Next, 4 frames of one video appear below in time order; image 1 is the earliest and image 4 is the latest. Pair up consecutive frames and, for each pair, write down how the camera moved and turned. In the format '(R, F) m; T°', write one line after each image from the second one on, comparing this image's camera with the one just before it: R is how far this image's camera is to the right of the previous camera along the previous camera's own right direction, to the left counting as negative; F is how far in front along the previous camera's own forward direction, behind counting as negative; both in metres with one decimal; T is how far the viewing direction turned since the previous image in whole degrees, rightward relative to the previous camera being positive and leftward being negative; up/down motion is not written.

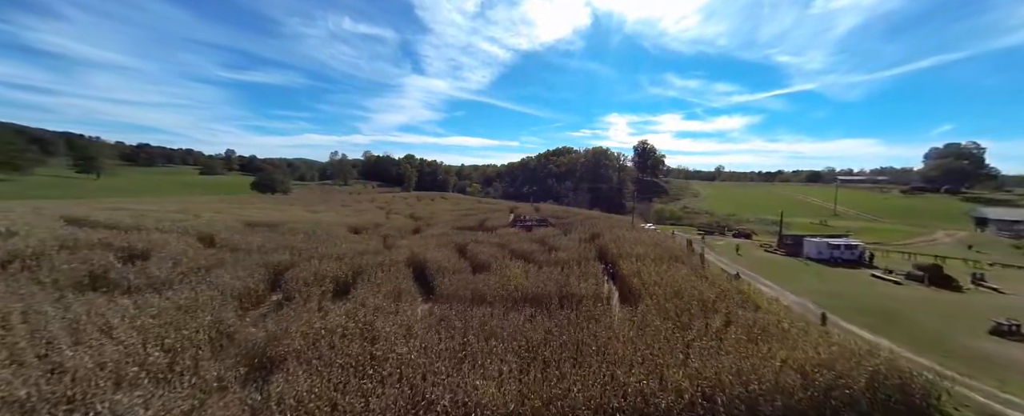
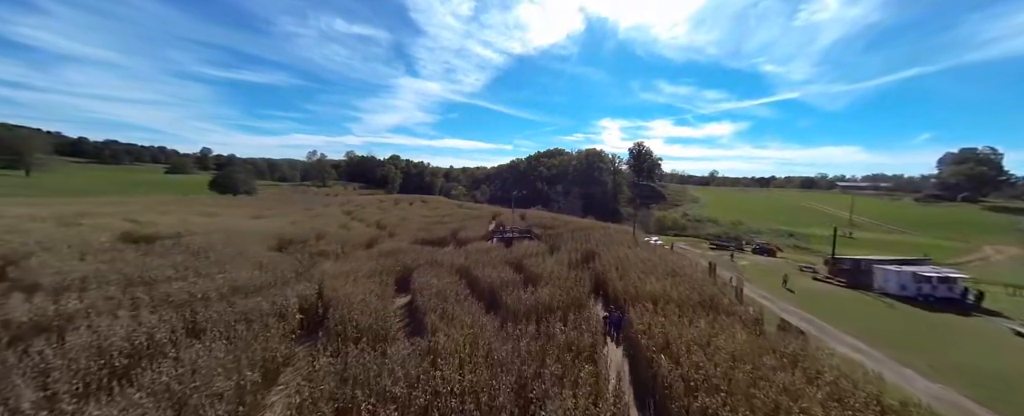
(+1.1, +4.5) m; +1°
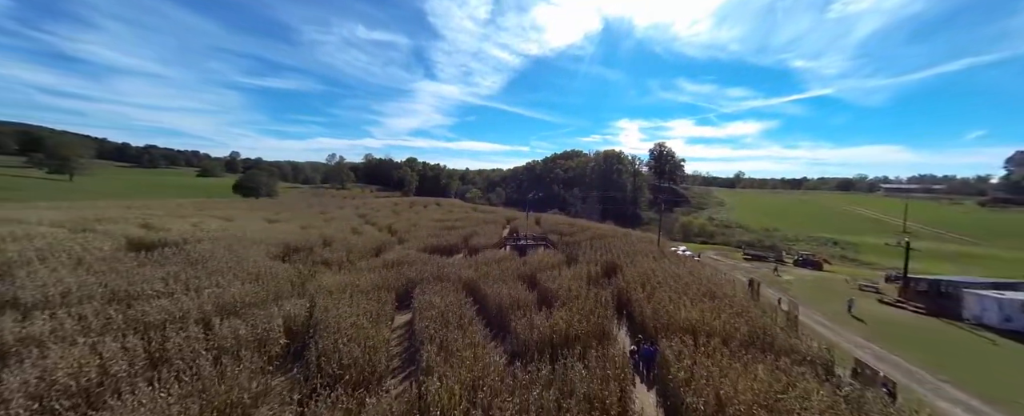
(+0.1, +1.3) m; -3°
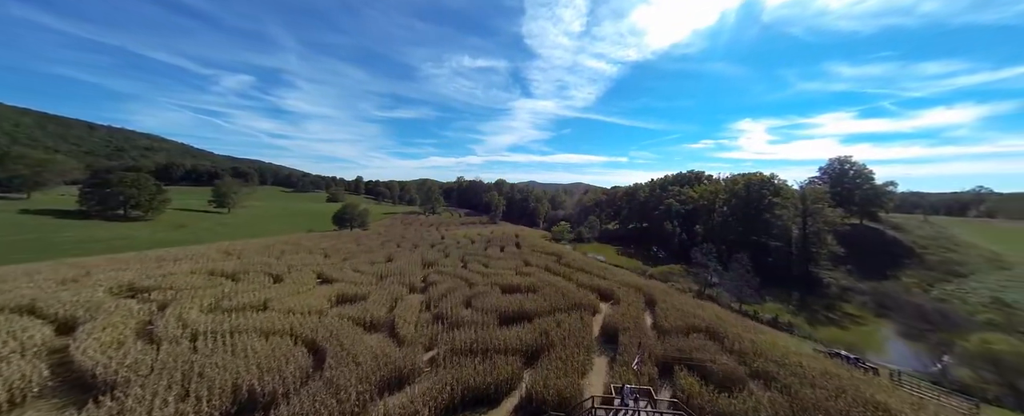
(0.0, +9.8) m; -17°
